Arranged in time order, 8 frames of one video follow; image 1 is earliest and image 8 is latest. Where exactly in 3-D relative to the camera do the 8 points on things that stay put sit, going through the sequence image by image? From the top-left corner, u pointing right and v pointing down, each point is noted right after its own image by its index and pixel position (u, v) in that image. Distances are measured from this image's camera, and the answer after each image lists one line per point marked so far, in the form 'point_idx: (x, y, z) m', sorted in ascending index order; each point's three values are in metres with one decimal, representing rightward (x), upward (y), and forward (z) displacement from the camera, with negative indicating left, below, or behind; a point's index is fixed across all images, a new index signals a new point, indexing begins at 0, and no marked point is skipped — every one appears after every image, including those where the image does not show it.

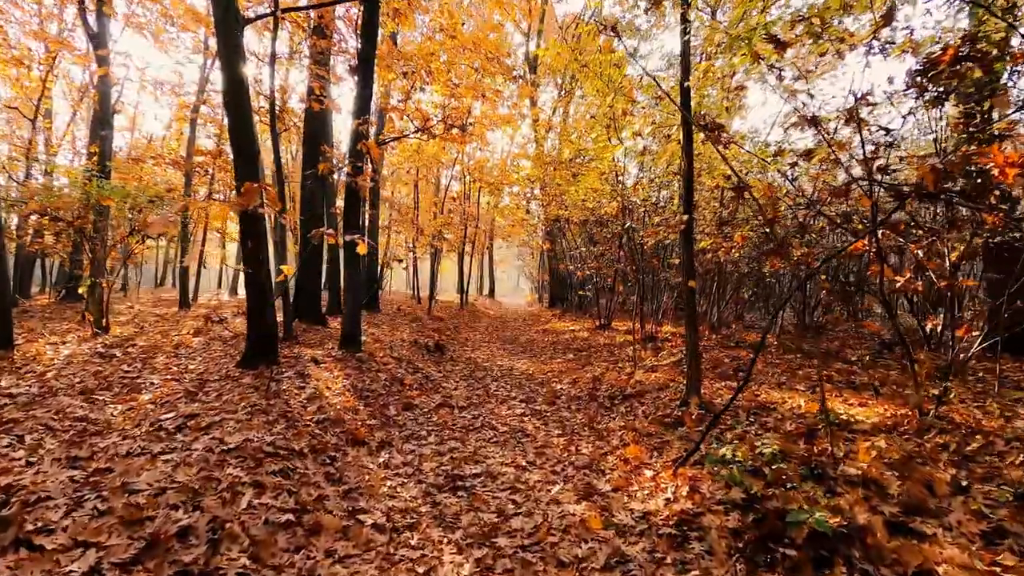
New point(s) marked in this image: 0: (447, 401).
0: (-1.0, -1.8, +8.1) m
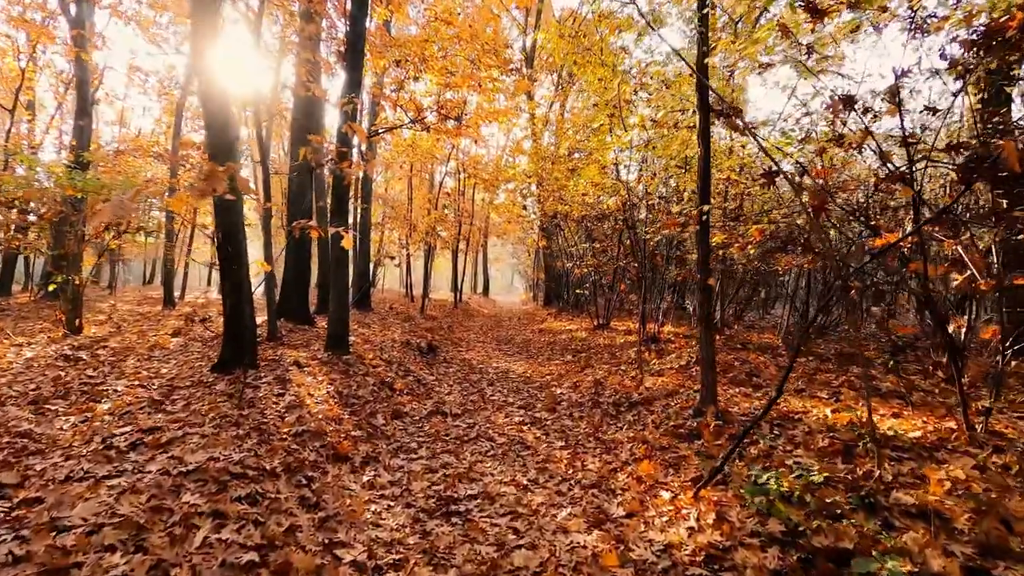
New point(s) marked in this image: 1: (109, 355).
0: (-1.0, -1.8, +7.5) m
1: (-6.7, -1.1, +8.6) m
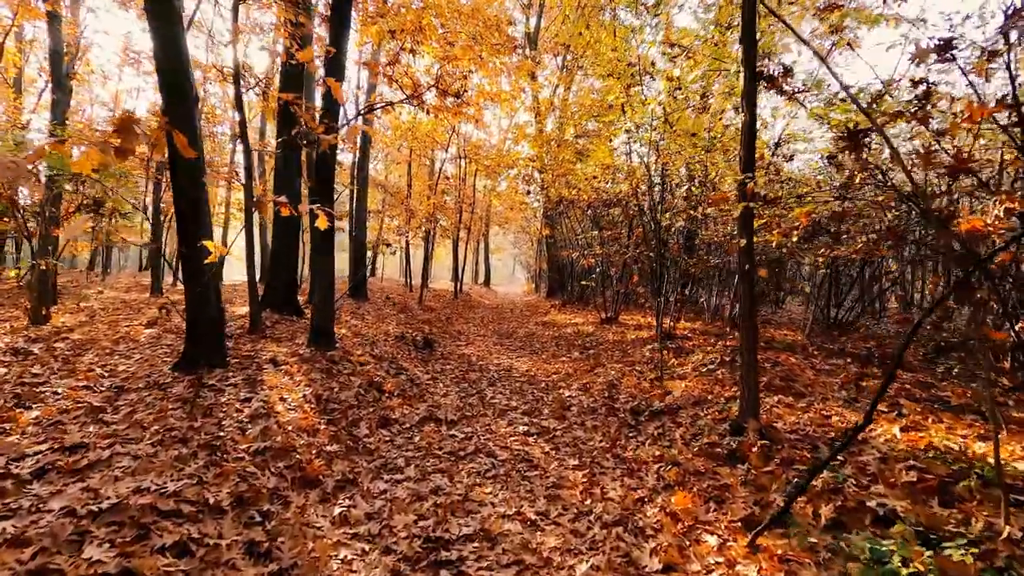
0: (-1.0, -1.6, +6.6) m
1: (-6.6, -0.9, +7.7) m
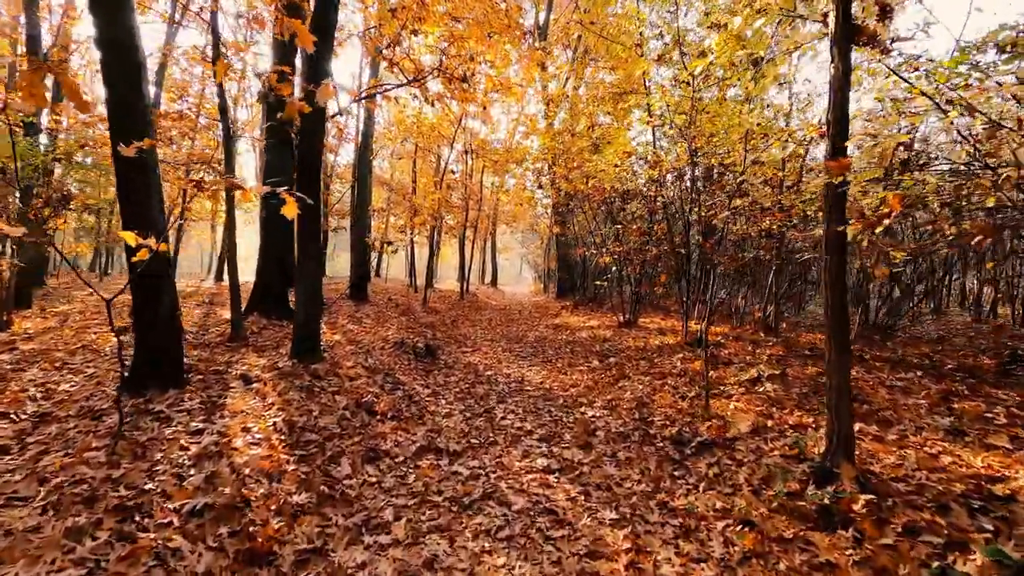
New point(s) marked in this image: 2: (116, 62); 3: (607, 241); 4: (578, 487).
0: (-0.8, -1.6, +5.5) m
1: (-6.5, -1.0, +6.7) m
2: (-3.5, +2.0, +4.6) m
3: (+2.8, +1.4, +15.0) m
4: (+0.6, -1.7, +4.5) m
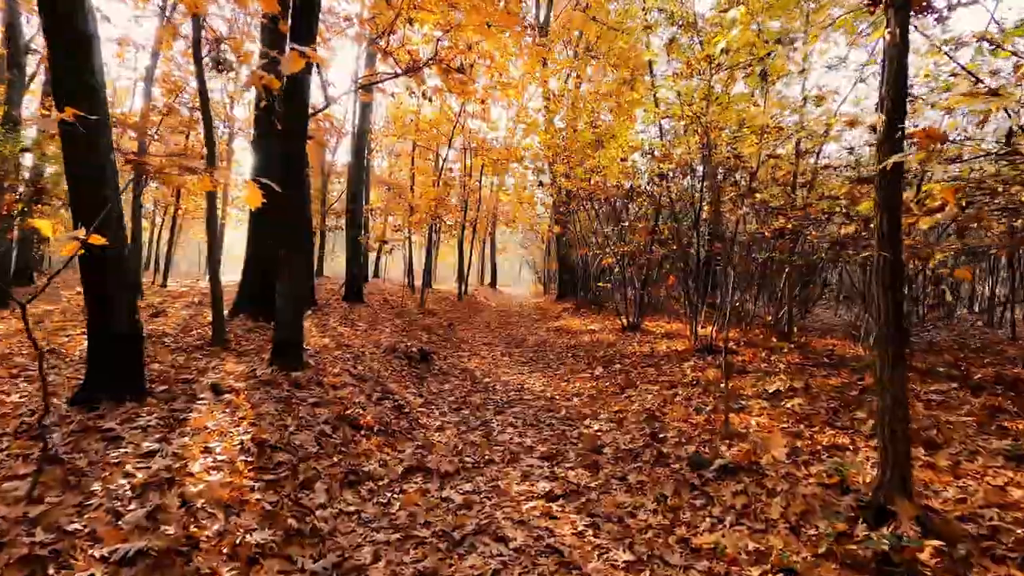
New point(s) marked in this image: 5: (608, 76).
0: (-0.9, -1.7, +5.0) m
1: (-6.5, -0.9, +6.1) m
2: (-3.5, +2.0, +4.0) m
3: (+2.7, +1.3, +14.5) m
4: (+0.6, -1.7, +3.9) m
5: (+2.7, +6.1, +14.8) m
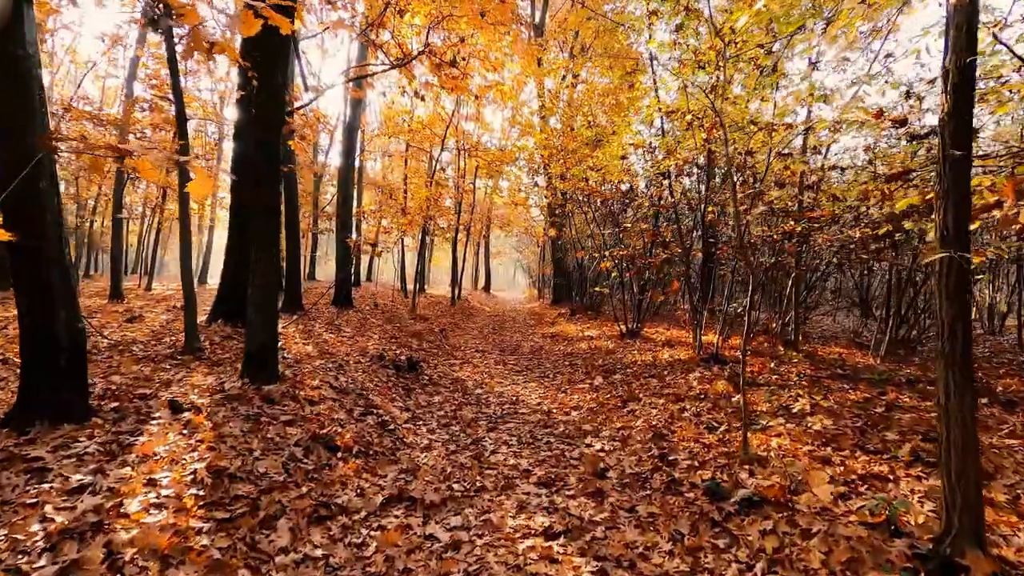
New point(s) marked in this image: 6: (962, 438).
0: (-0.9, -1.7, +4.4) m
1: (-6.5, -1.0, +5.5) m
2: (-3.5, +1.9, +3.5) m
3: (+2.6, +1.2, +14.0) m
4: (+0.5, -1.8, +3.4) m
5: (+2.6, +5.9, +14.3) m
6: (+2.3, -0.7, +2.7) m
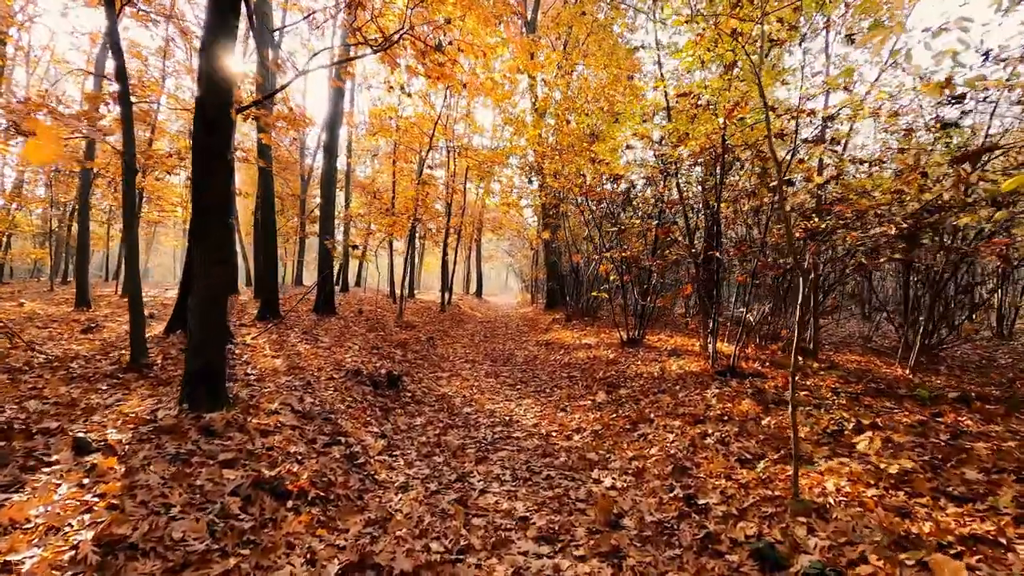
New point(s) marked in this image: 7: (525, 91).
0: (-0.9, -1.8, +3.5) m
1: (-6.6, -1.1, +4.5) m
2: (-3.6, +1.9, +2.5) m
3: (+2.4, +1.1, +13.1) m
4: (+0.5, -1.8, +2.4) m
5: (+2.4, +5.8, +13.5) m
6: (+2.3, -0.8, +1.8) m
7: (+0.5, +6.3, +16.1) m
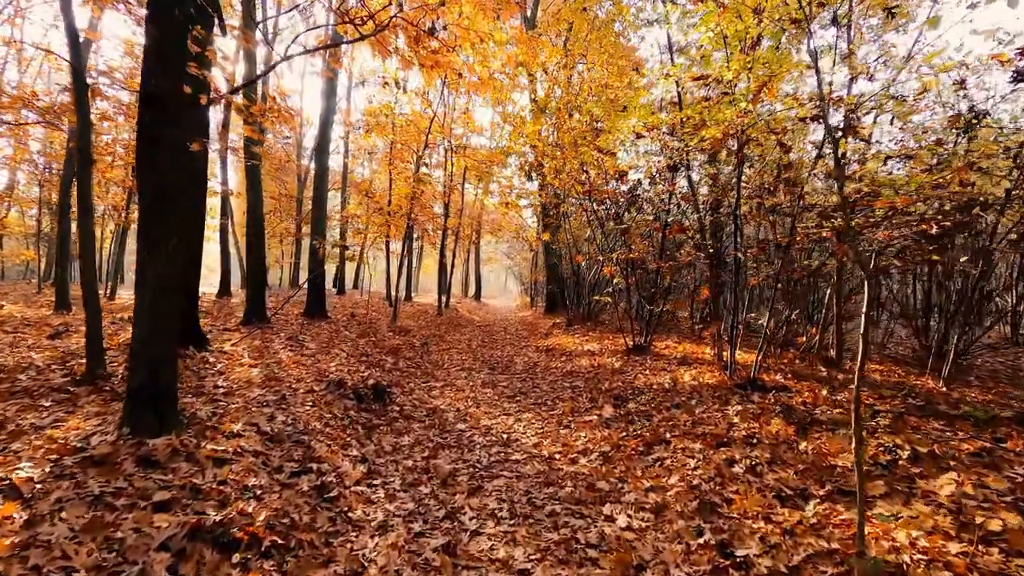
0: (-1.0, -1.8, +2.8) m
1: (-6.6, -1.1, +3.8) m
2: (-3.6, +1.9, +1.8) m
3: (+2.4, +1.0, +12.4) m
4: (+0.5, -1.8, +1.7) m
5: (+2.4, +5.7, +12.8) m
6: (+2.3, -0.8, +1.1) m
7: (+0.4, +6.2, +15.4) m
